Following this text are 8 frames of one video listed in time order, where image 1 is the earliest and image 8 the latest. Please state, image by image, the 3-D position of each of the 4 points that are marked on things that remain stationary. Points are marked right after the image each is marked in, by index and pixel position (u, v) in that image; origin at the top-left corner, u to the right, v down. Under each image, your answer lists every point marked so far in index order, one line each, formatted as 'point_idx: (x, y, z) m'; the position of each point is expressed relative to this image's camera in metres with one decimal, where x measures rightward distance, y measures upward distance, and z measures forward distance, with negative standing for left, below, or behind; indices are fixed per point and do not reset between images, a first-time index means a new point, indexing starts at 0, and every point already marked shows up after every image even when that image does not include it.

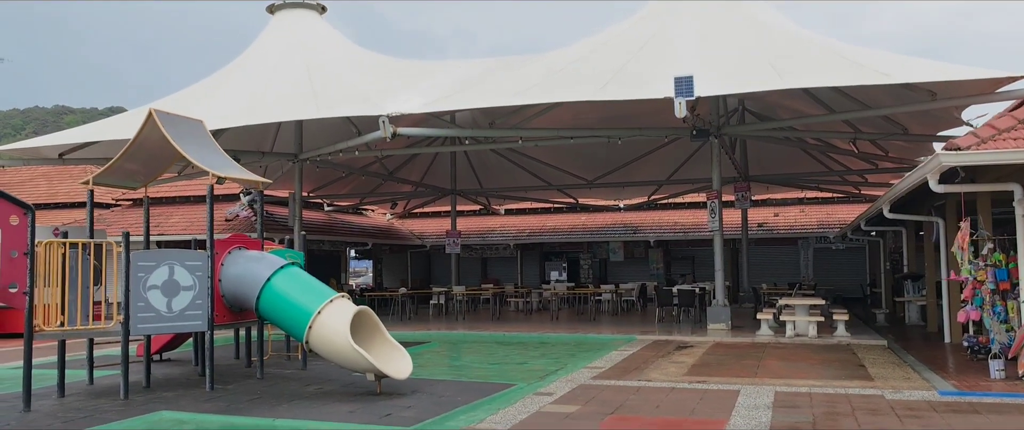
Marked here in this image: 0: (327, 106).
0: (-2.8, +1.6, +12.5) m
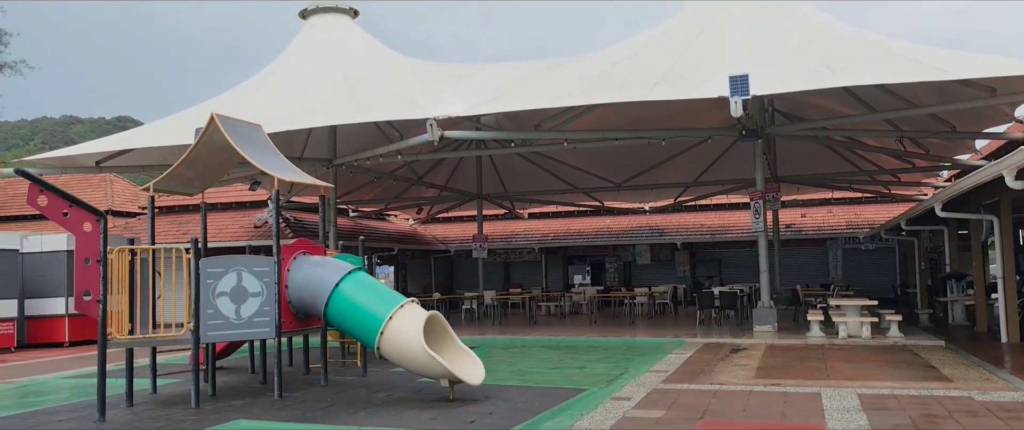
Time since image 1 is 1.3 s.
0: (-2.1, +1.6, +12.4) m
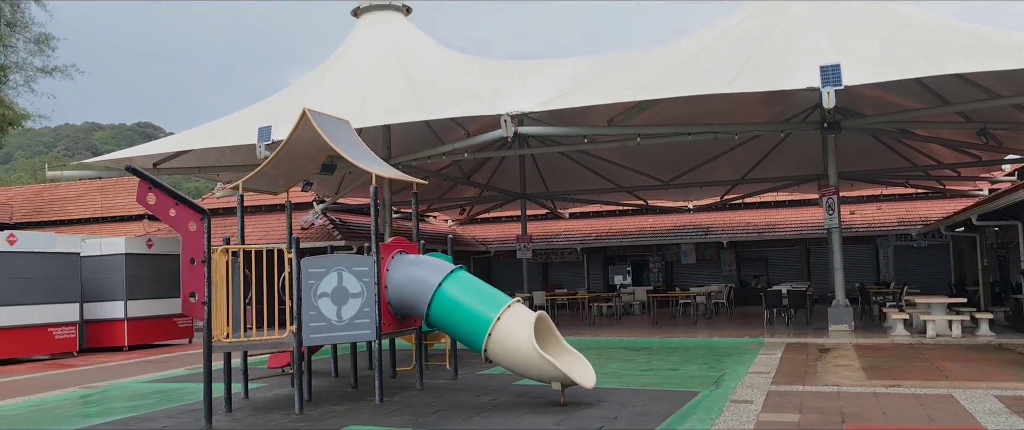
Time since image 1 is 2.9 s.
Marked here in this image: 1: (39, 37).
0: (-1.1, +1.6, +12.2) m
1: (-10.1, +3.8, +17.7) m
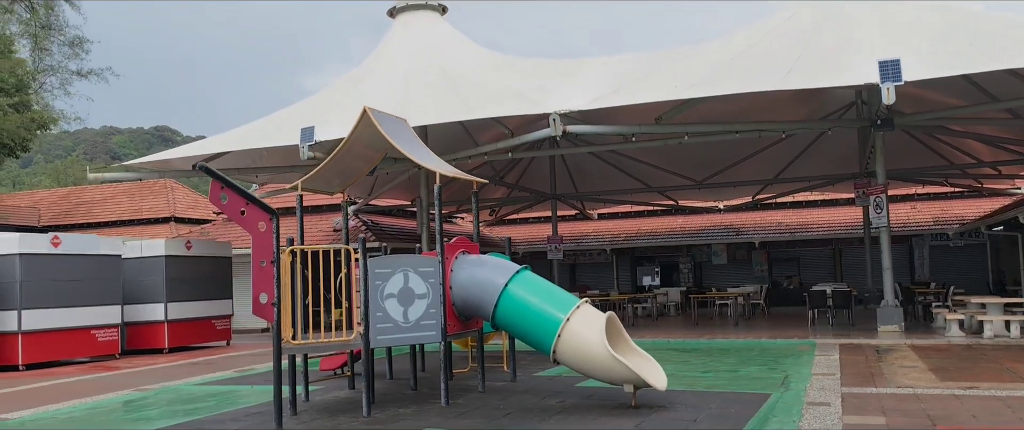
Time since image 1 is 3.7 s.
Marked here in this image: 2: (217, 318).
0: (-0.5, +1.6, +12.1) m
1: (-9.4, +3.7, +17.7) m
2: (-5.4, -1.9, +15.0) m
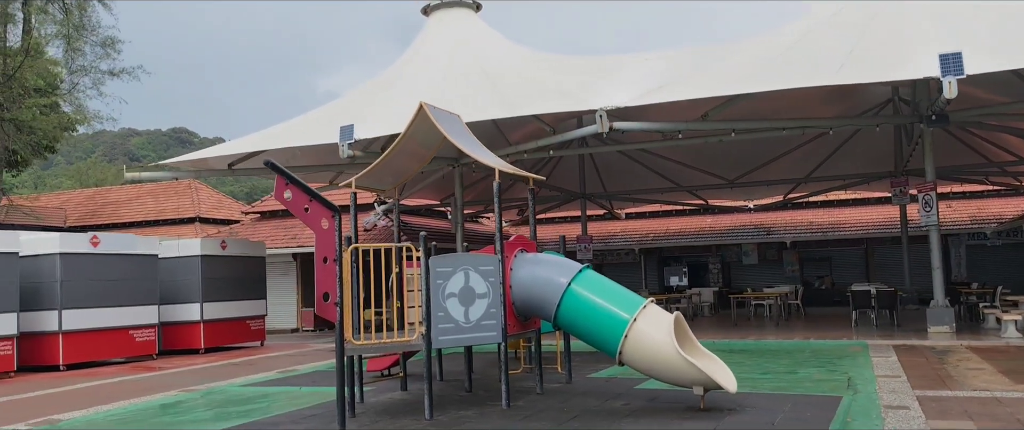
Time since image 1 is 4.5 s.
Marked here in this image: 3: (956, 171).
0: (+0.1, +1.6, +11.9) m
1: (-8.7, +3.7, +17.7) m
2: (-4.7, -1.9, +14.9) m
3: (+10.6, +1.0, +19.7) m
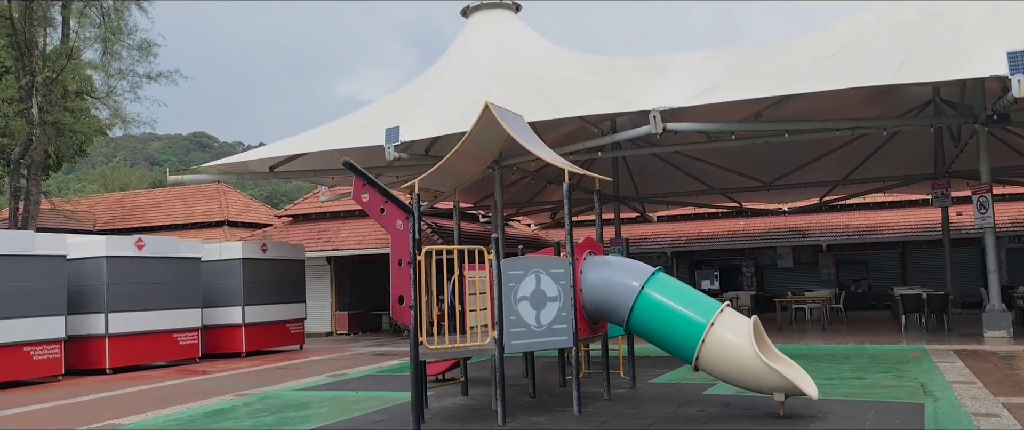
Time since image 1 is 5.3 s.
0: (+0.8, +1.6, +11.7) m
1: (-7.9, +3.7, +17.8) m
2: (-4.0, -1.9, +14.9) m
3: (+11.4, +1.0, +19.3) m
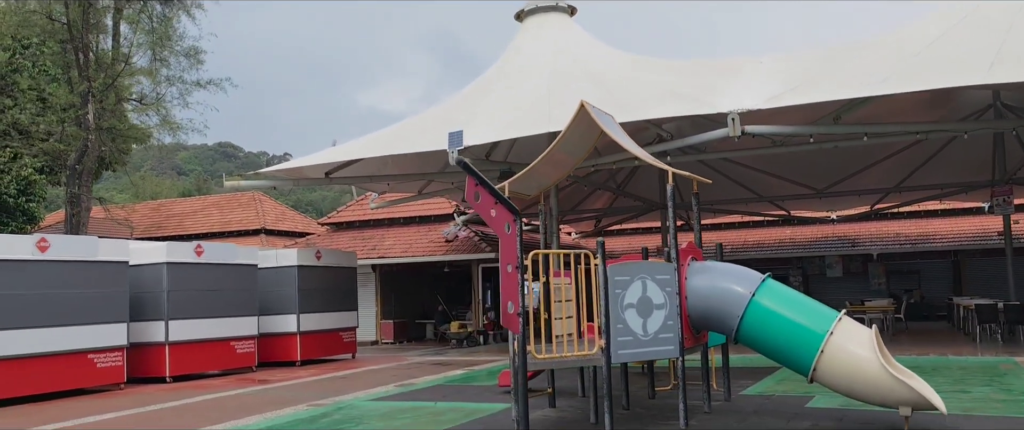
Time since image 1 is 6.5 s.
0: (+1.7, +1.5, +11.4) m
1: (-6.8, +3.5, +17.7) m
2: (-3.0, -2.0, +14.6) m
3: (+12.5, +0.8, +18.7) m
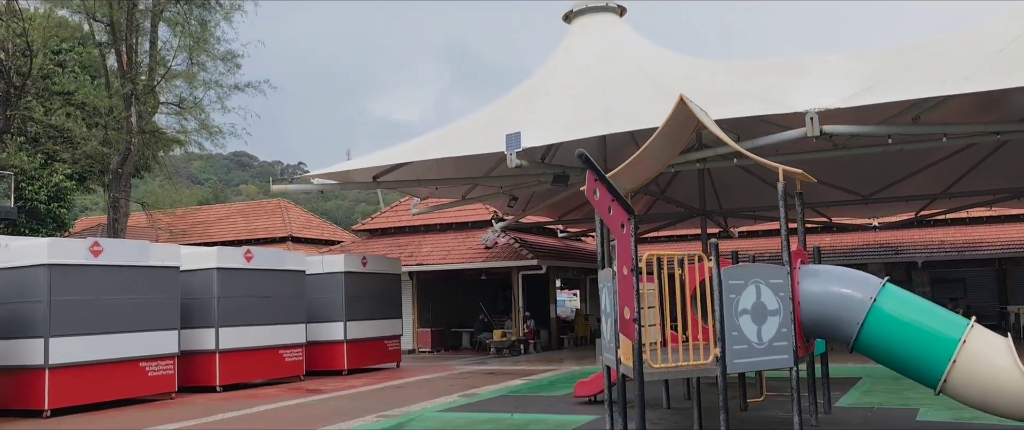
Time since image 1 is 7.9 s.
0: (+2.6, +1.4, +11.0) m
1: (-5.9, +3.4, +17.4) m
2: (-2.1, -2.1, +14.3) m
3: (+13.4, +0.7, +18.2) m
